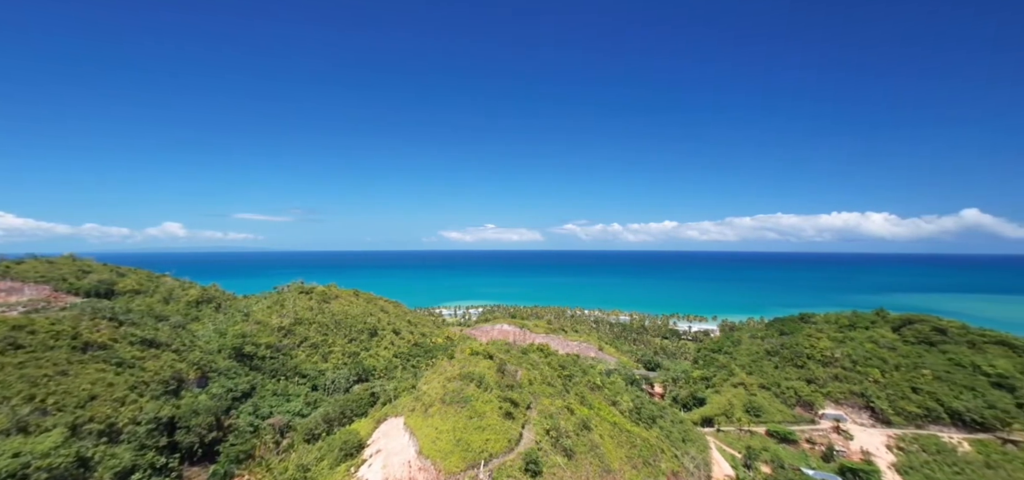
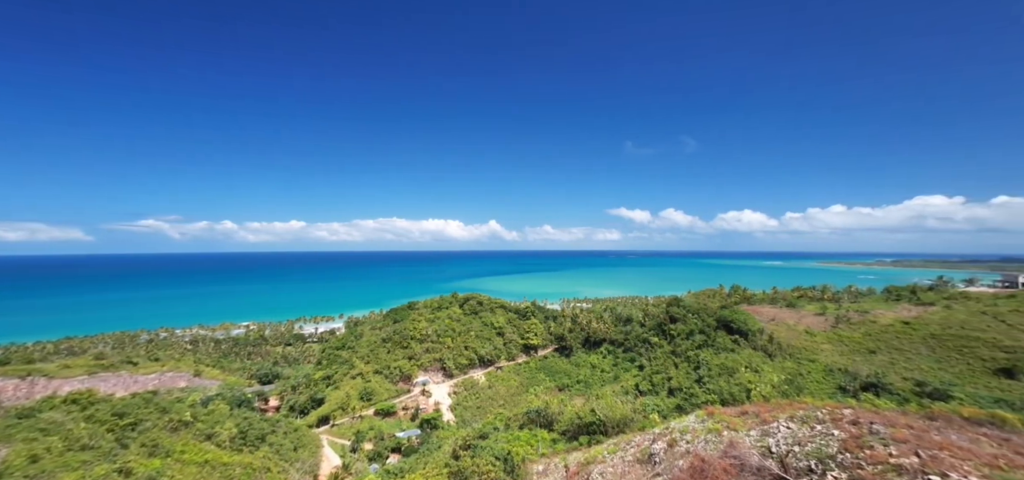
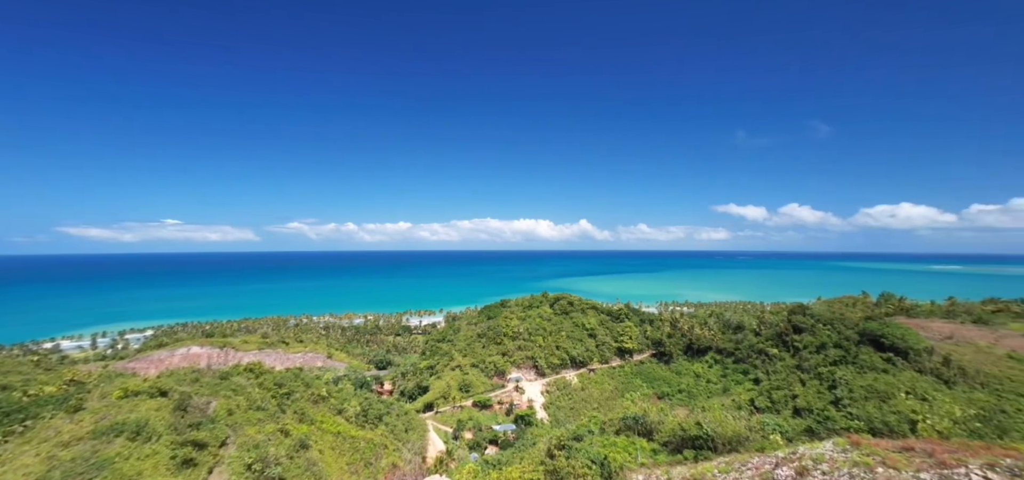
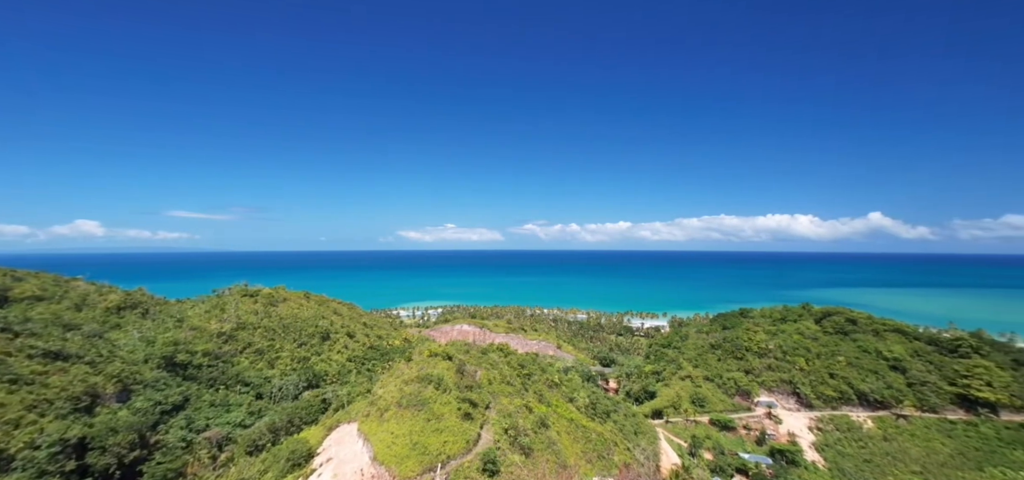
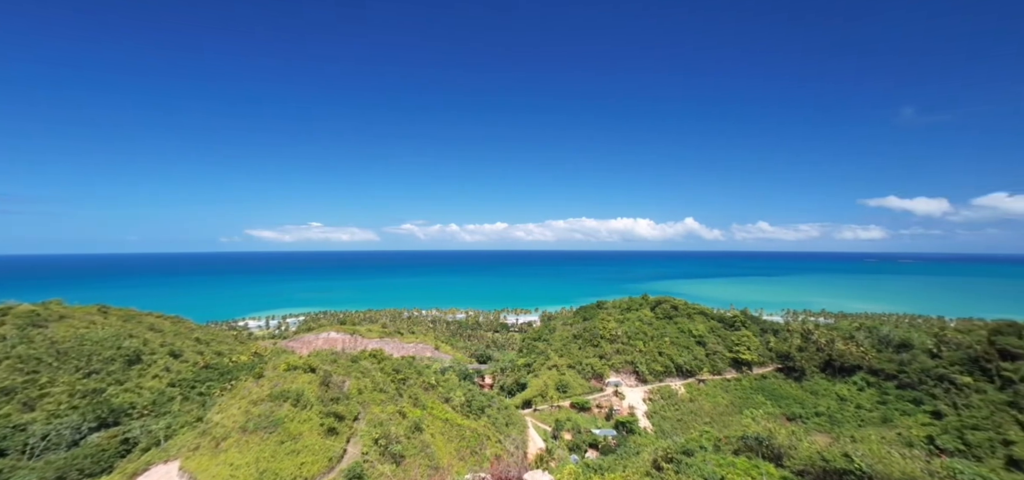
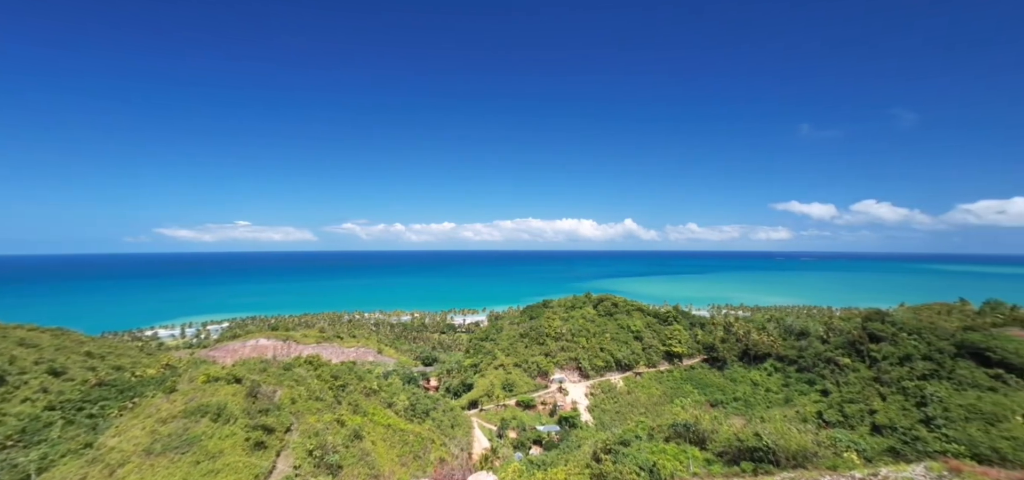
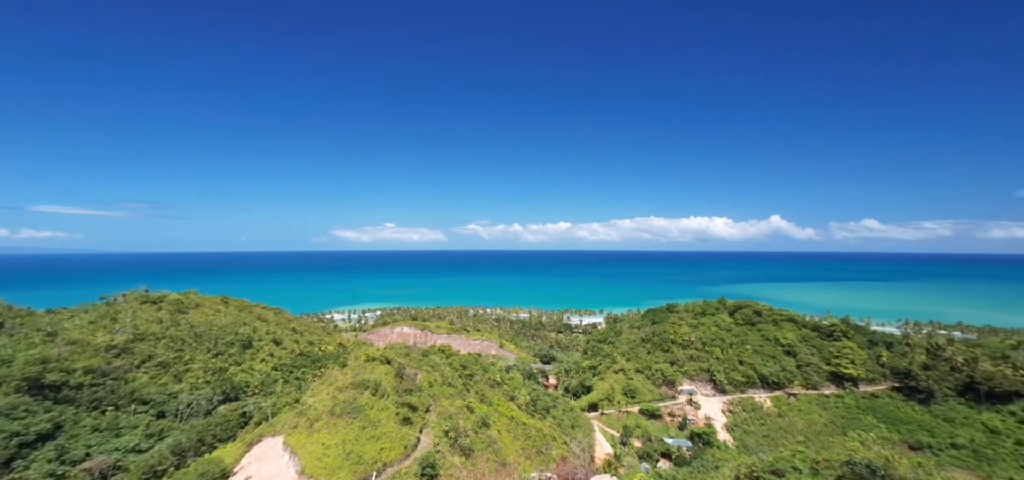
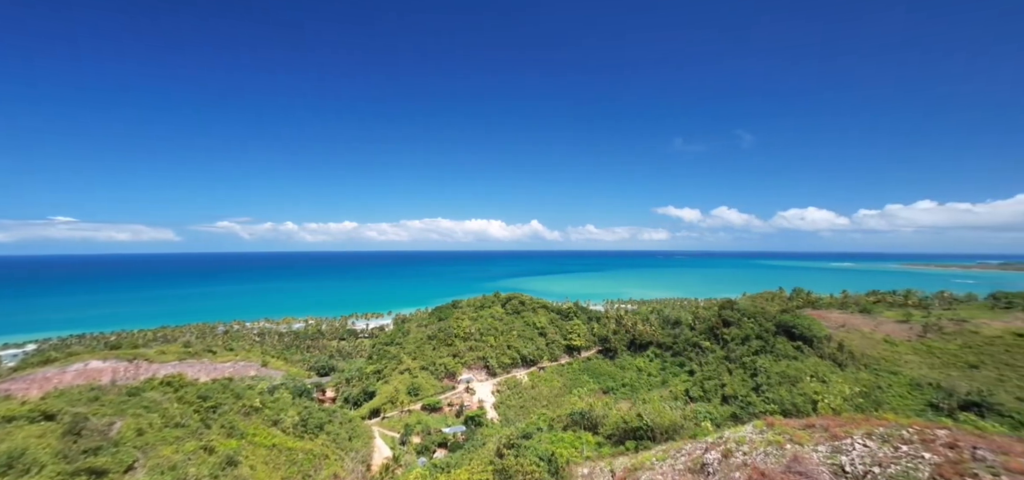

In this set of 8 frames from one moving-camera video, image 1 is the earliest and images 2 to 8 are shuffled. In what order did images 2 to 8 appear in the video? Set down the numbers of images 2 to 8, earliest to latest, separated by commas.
4, 7, 5, 6, 3, 8, 2
